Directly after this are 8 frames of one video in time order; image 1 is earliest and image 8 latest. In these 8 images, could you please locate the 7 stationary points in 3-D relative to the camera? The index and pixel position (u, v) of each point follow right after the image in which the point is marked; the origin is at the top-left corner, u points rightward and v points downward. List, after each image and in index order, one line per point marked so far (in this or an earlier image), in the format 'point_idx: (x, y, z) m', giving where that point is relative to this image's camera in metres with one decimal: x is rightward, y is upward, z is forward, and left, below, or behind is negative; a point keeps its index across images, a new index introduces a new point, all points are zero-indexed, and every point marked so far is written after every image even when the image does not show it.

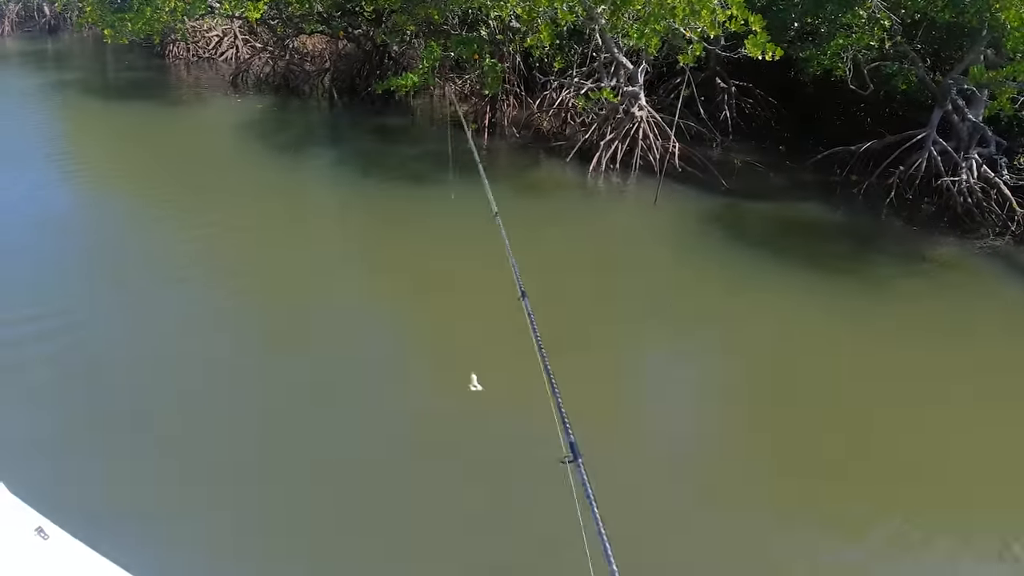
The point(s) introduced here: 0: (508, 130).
0: (0.0, +1.8, +7.8) m
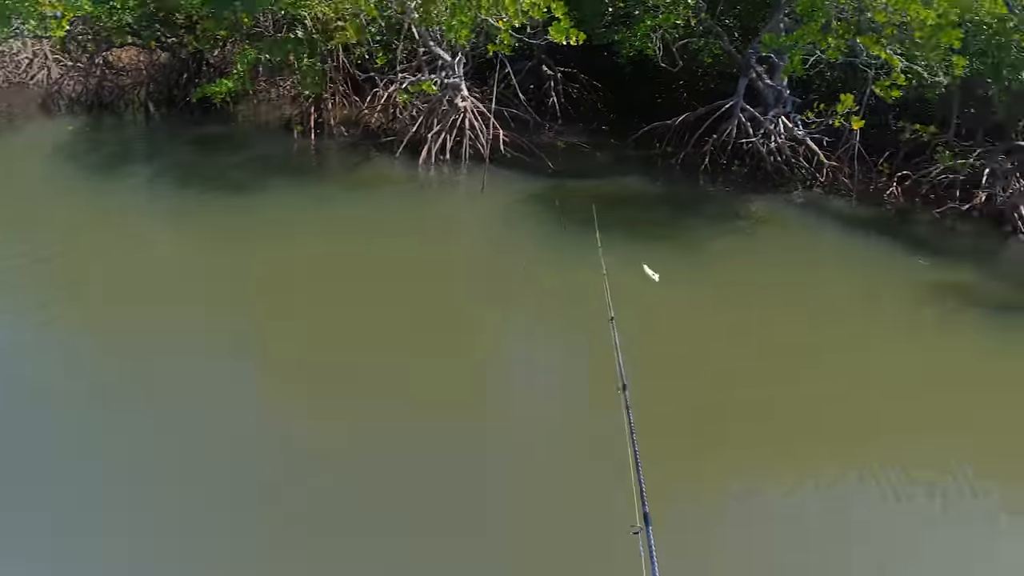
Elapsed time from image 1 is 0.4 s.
0: (-2.0, +1.8, +7.9) m
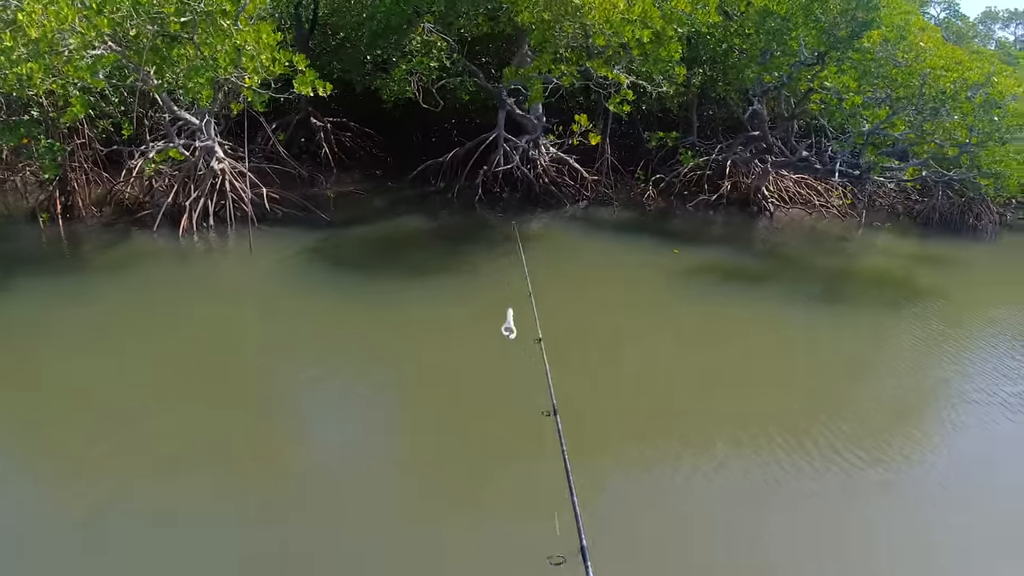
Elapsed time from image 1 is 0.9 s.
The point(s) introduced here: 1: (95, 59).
0: (-4.5, +0.8, +7.5) m
1: (-3.4, +1.8, +5.6) m
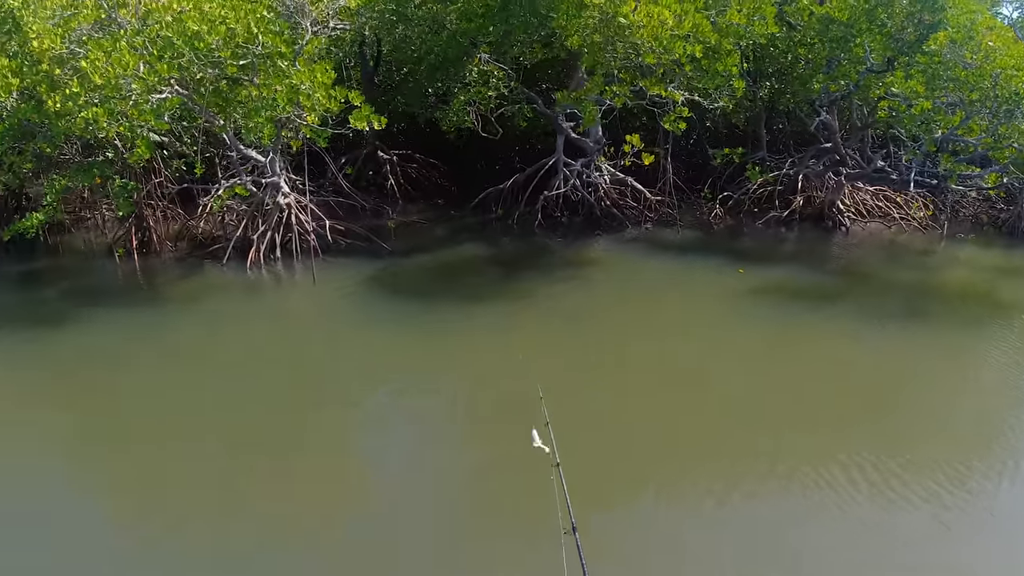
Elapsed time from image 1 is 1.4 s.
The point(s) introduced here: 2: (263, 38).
0: (-3.9, +0.5, +7.9) m
1: (-3.1, +1.6, +6.0) m
2: (-2.2, +2.2, +6.2) m
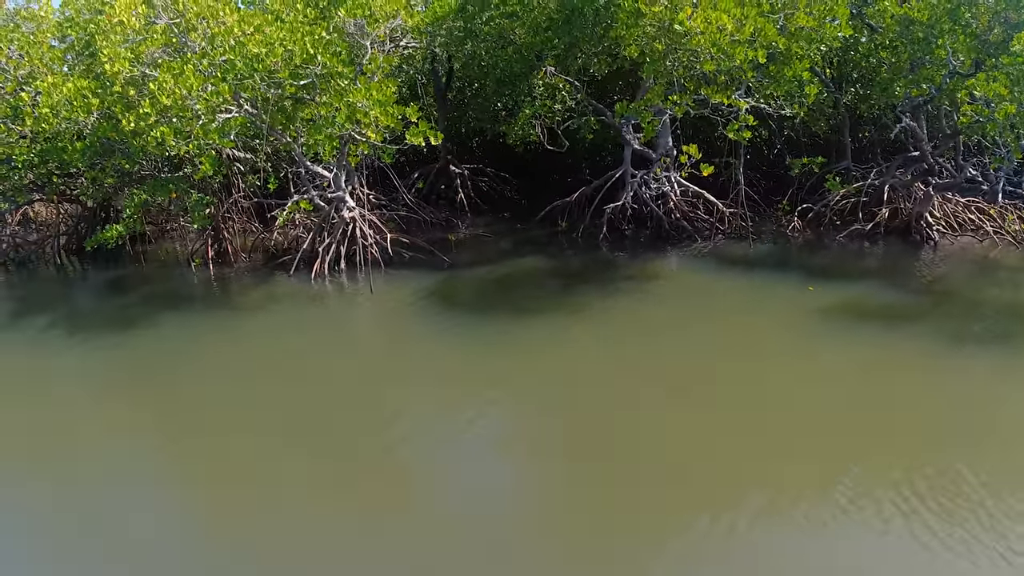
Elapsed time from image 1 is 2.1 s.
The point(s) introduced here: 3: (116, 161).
0: (-3.2, +0.4, +8.4) m
1: (-2.6, +1.5, +6.4) m
2: (-1.8, +2.1, +6.5) m
3: (-3.9, +1.3, +6.9) m
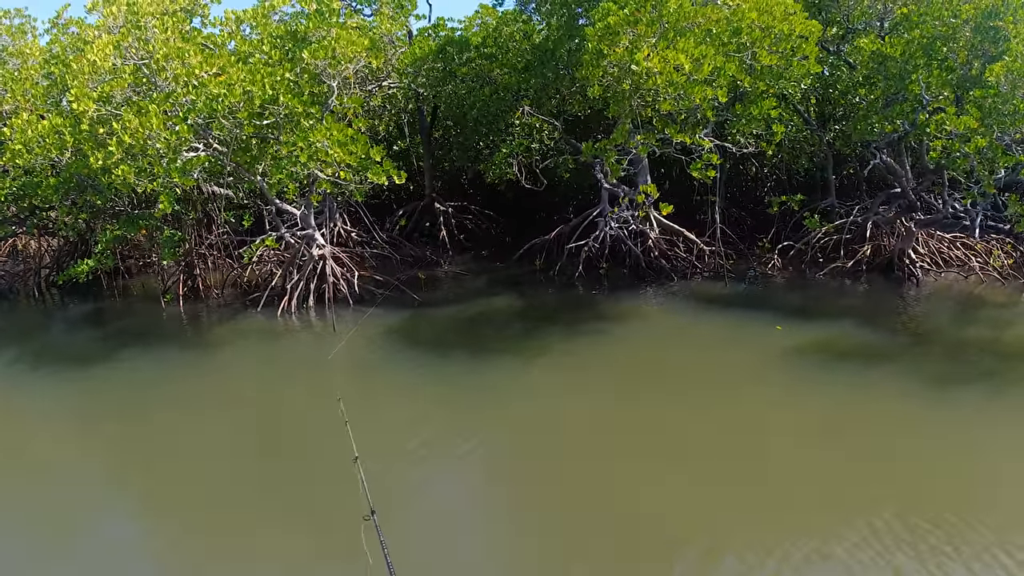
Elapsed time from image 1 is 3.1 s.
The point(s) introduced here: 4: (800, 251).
0: (-3.6, -0.1, +8.5) m
1: (-3.0, +1.2, +6.6) m
2: (-2.1, +1.8, +6.6) m
3: (-4.3, +0.9, +7.1) m
4: (+4.0, +0.5, +9.9) m
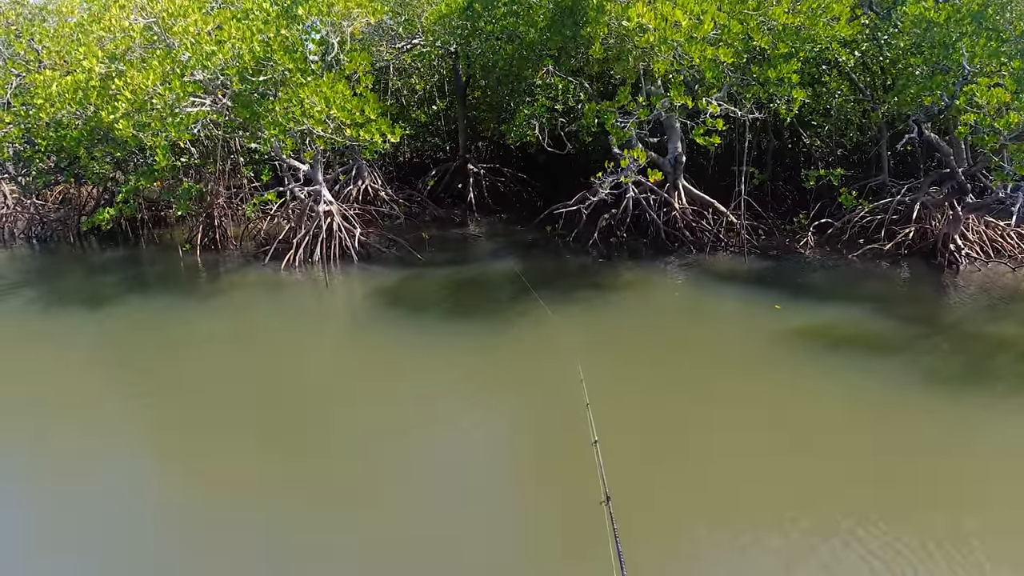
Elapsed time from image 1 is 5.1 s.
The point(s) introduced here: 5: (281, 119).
0: (-3.5, +0.6, +8.9) m
1: (-3.1, +1.7, +6.9) m
2: (-2.2, +2.2, +6.7) m
3: (-4.3, +1.5, +7.5) m
4: (+4.3, +0.8, +9.3) m
5: (-2.2, +1.7, +7.0) m
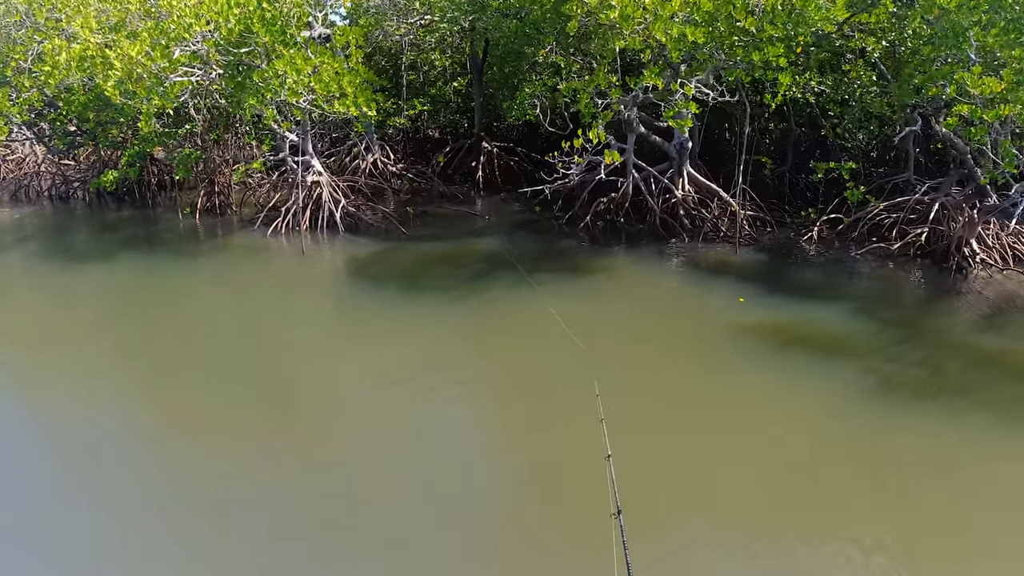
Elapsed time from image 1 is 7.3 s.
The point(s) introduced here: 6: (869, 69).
0: (-3.6, +1.0, +9.3) m
1: (-3.4, +2.1, +7.2) m
2: (-2.5, +2.5, +6.9) m
3: (-4.5, +2.0, +8.0) m
4: (+4.2, +0.8, +8.8) m
5: (-2.5, +2.0, +7.2) m
6: (+4.1, +2.5, +8.2) m
